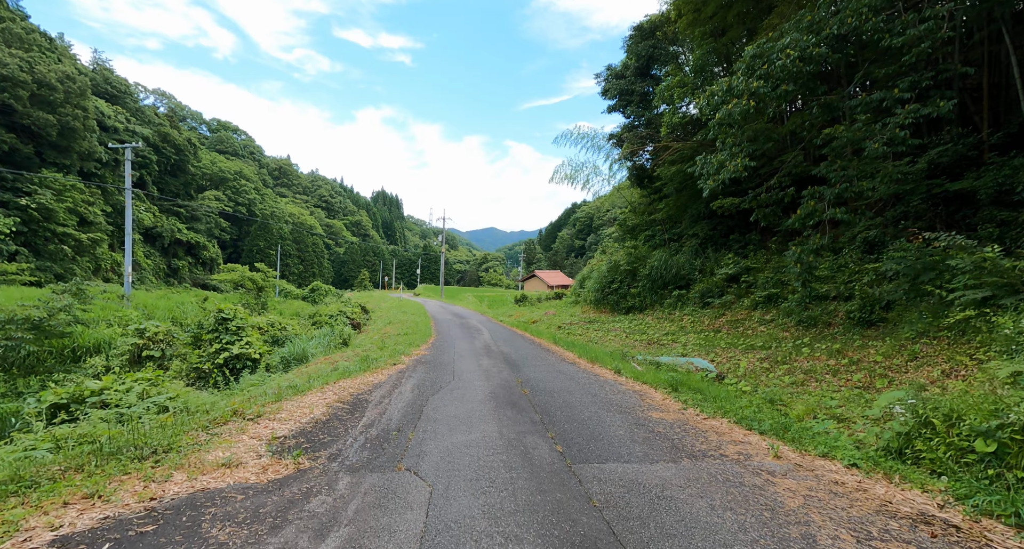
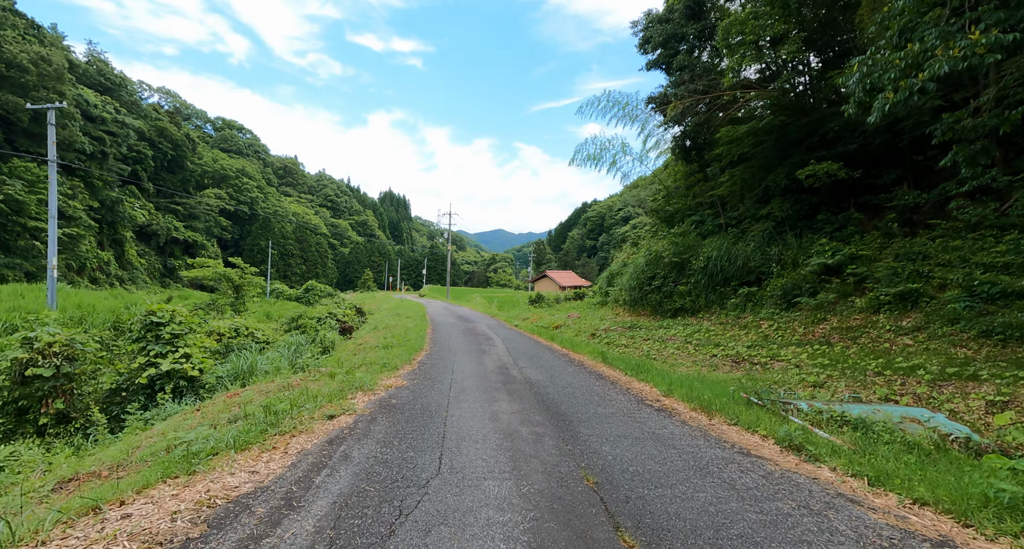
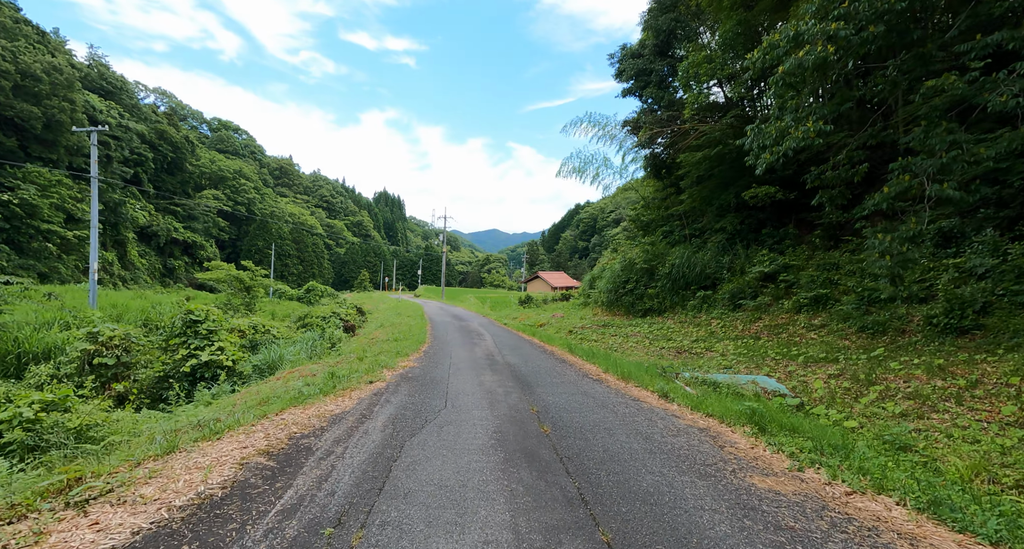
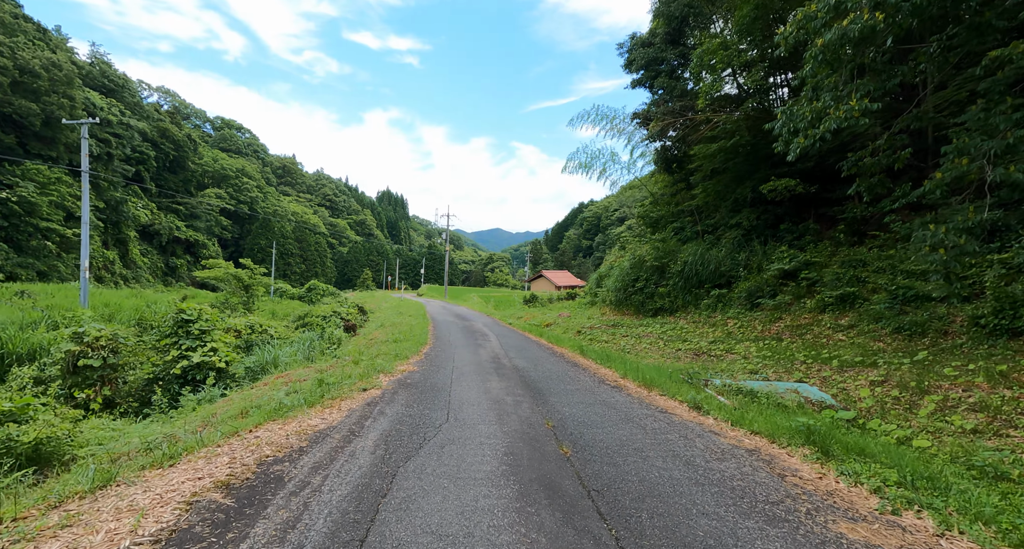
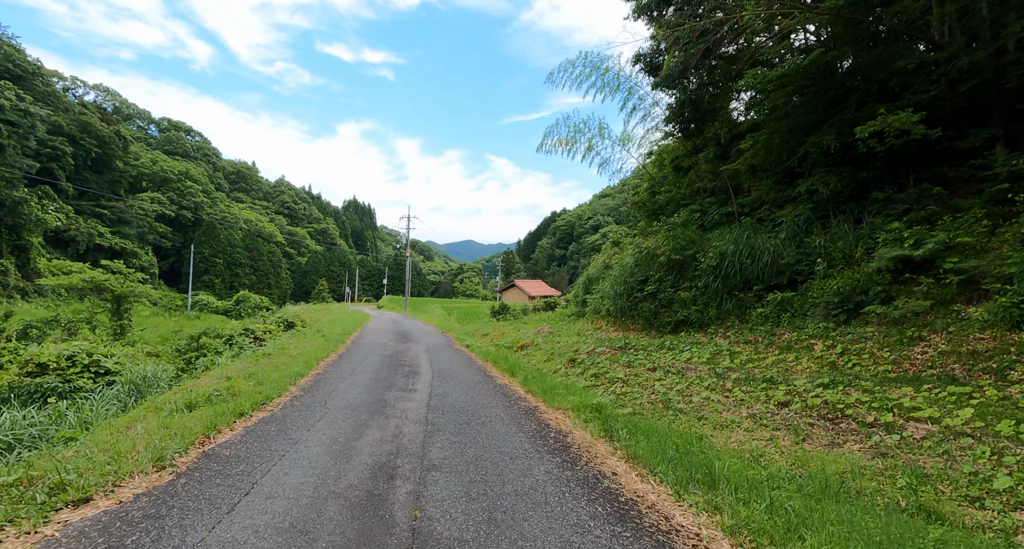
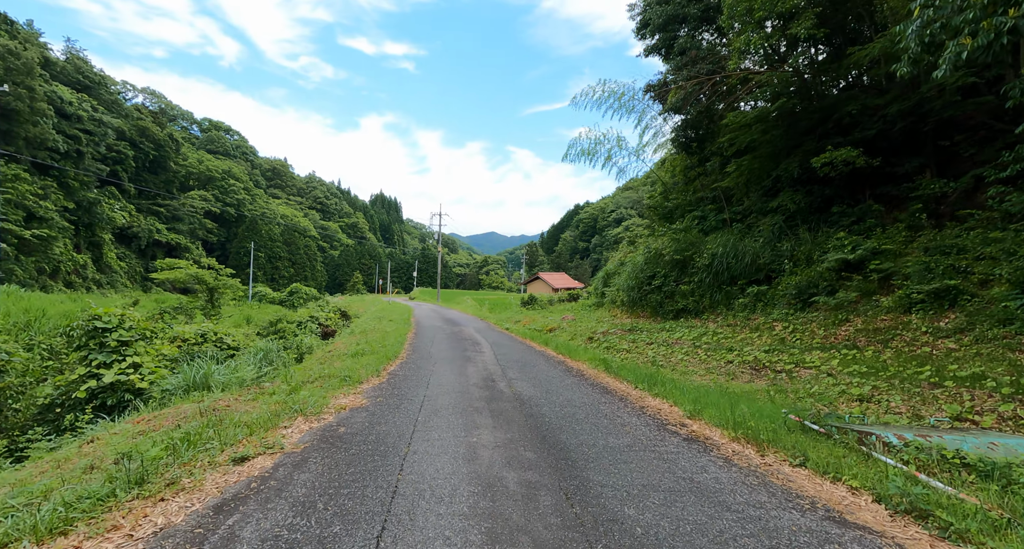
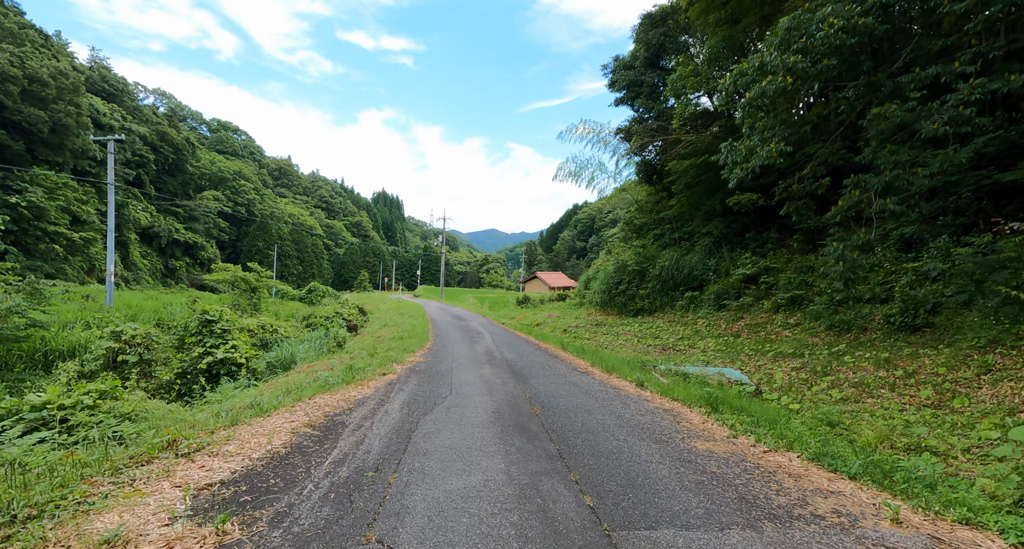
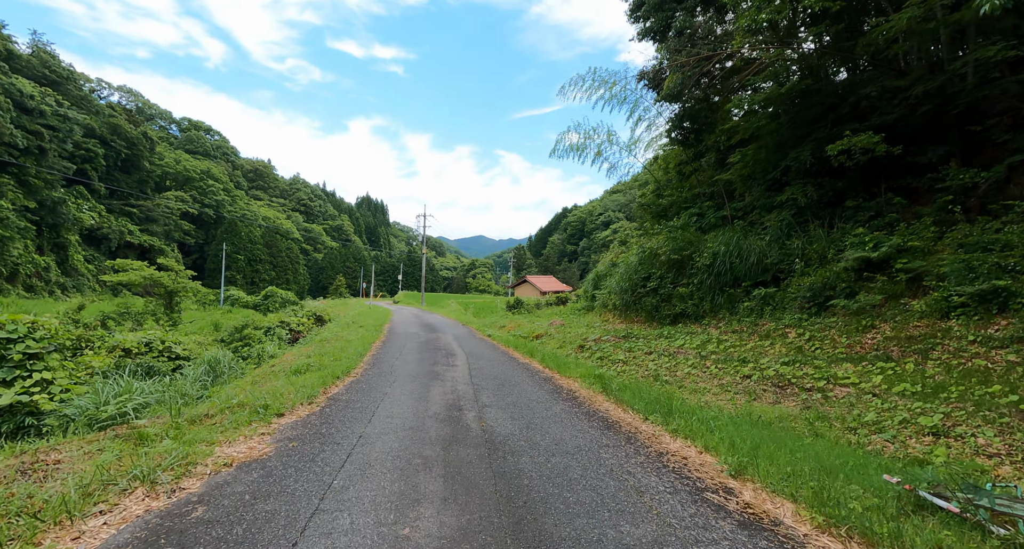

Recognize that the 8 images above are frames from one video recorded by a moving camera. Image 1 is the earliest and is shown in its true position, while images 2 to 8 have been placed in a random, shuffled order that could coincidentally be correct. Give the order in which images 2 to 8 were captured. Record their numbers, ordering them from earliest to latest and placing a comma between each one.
7, 3, 4, 2, 6, 8, 5
